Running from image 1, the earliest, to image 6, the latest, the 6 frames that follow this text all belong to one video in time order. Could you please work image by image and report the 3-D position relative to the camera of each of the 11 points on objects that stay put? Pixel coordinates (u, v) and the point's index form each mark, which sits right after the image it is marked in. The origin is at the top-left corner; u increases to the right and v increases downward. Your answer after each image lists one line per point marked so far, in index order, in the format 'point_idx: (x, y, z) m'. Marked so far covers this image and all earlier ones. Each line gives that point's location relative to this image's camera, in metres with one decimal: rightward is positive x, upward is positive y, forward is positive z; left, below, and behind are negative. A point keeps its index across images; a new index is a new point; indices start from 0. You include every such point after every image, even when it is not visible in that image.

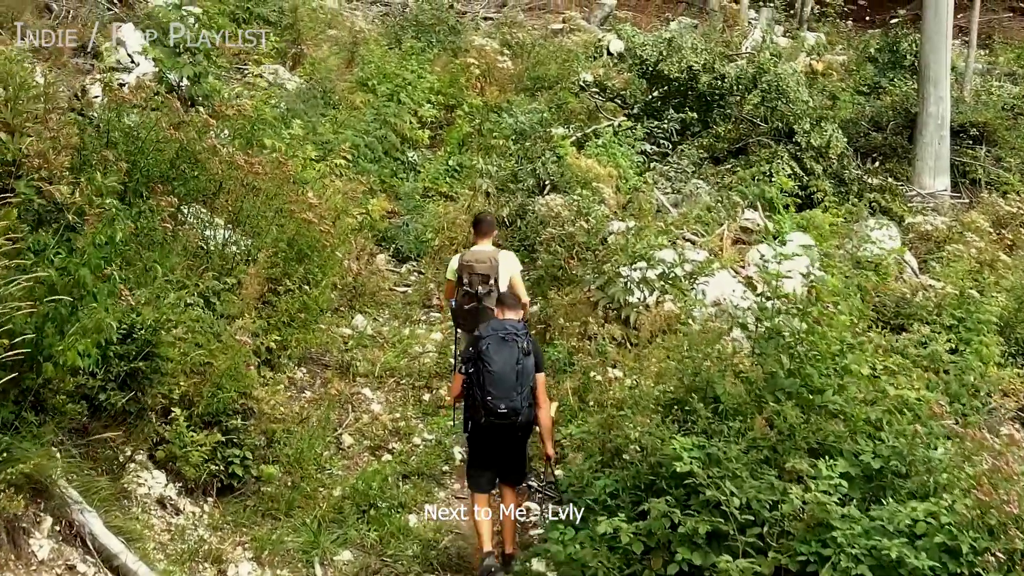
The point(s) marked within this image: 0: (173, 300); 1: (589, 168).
0: (-2.1, -0.1, +4.8) m
1: (+0.8, +1.2, +7.9) m
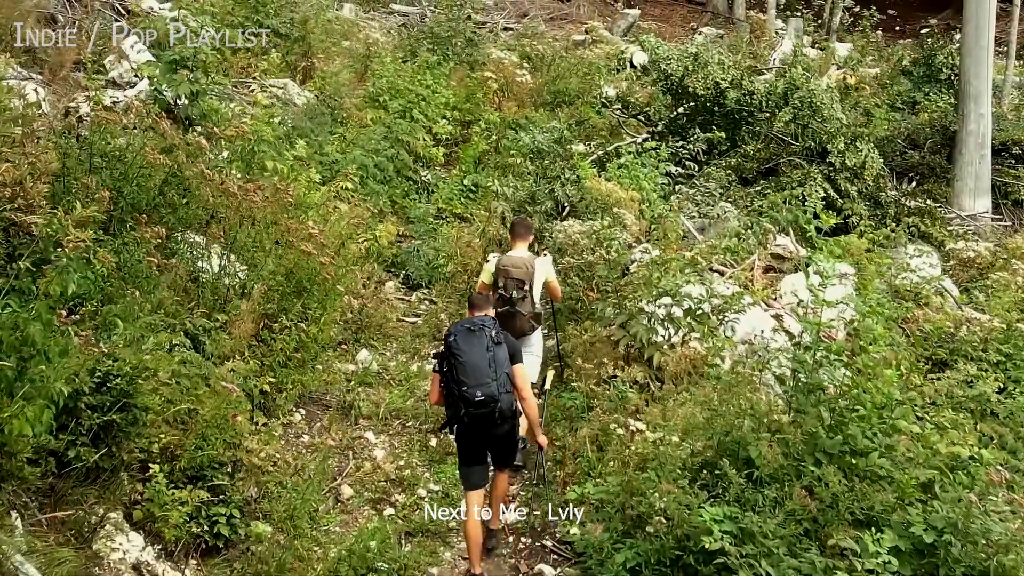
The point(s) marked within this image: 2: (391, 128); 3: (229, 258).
0: (-2.0, -0.3, +4.4) m
1: (+0.9, +0.9, +7.4) m
2: (-1.3, +1.7, +8.5) m
3: (-1.9, +0.2, +5.4) m
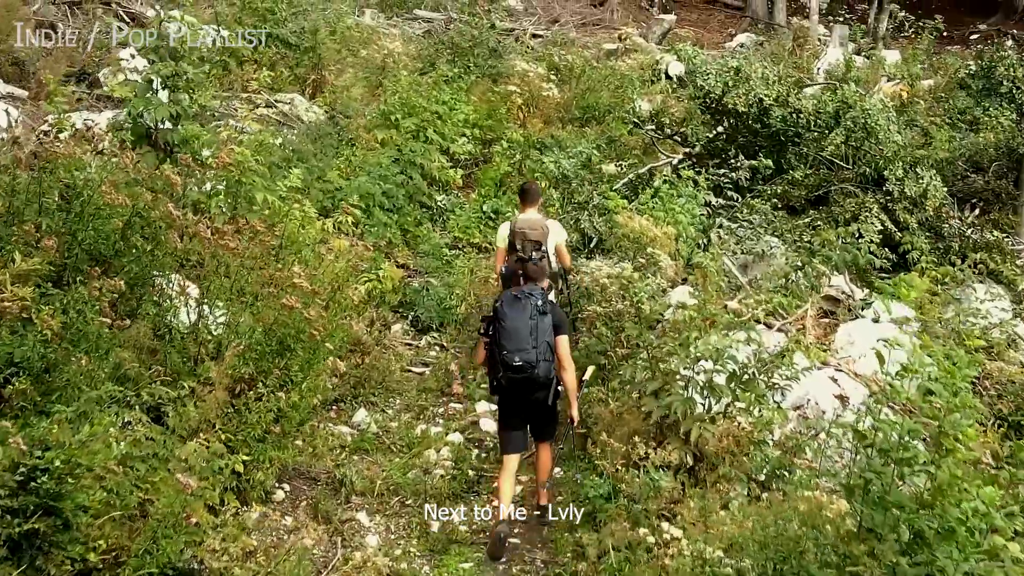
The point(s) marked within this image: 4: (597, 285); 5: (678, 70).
0: (-2.0, -0.7, +3.8) m
1: (+1.1, +0.5, +6.6) m
2: (-1.1, +1.4, +7.8) m
3: (-1.8, -0.1, +4.8) m
4: (+0.6, 0.0, +5.8) m
5: (+2.3, +3.0, +11.0) m
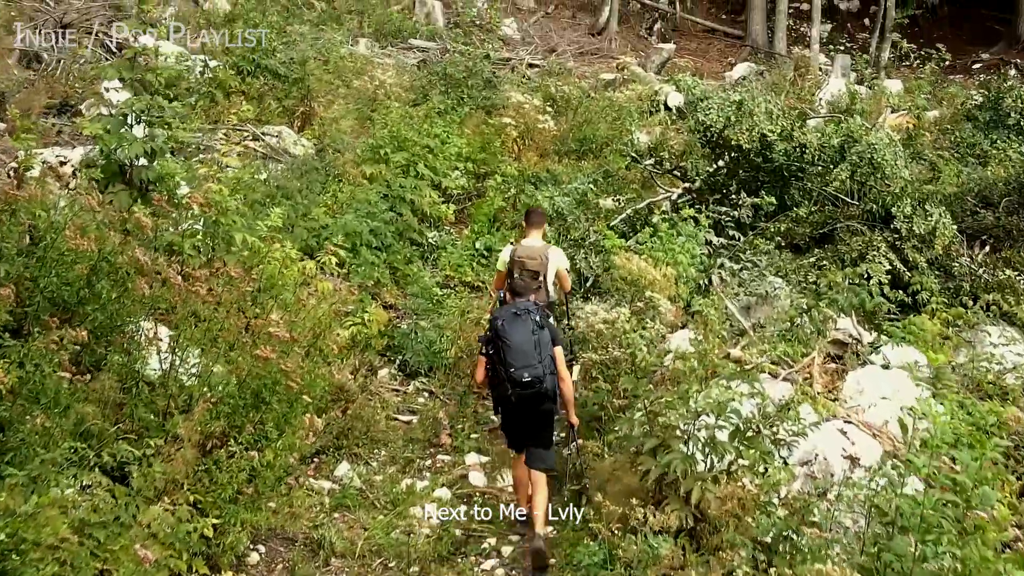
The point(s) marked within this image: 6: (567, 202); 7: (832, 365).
0: (-2.0, -0.9, +3.5) m
1: (+1.0, +0.2, +6.4) m
2: (-1.1, +1.0, +7.6) m
3: (-1.9, -0.4, +4.5) m
4: (+0.6, -0.3, +5.5) m
5: (+2.2, +2.5, +10.8) m
6: (+0.5, +0.8, +7.7) m
7: (+2.4, -0.6, +5.9) m
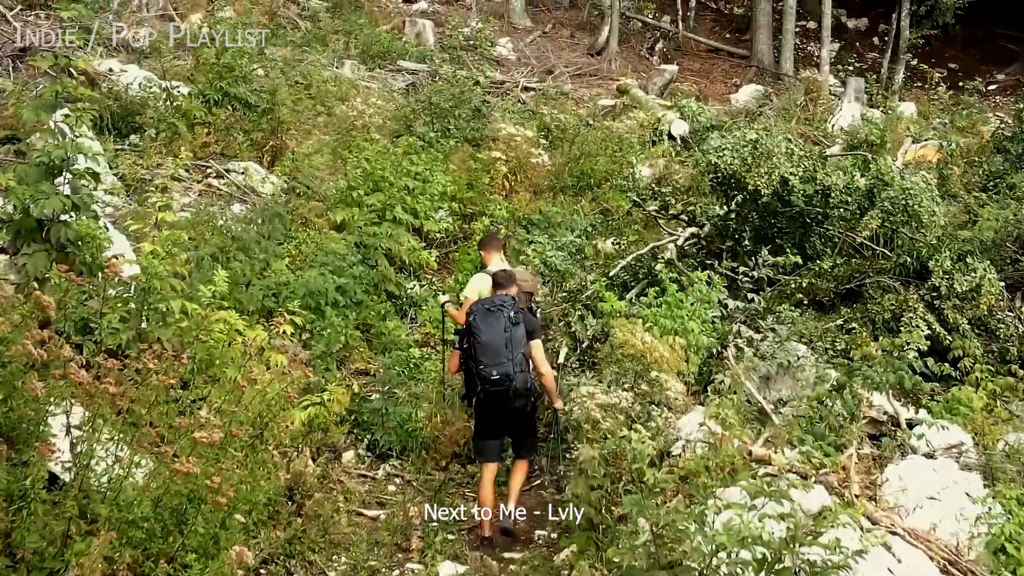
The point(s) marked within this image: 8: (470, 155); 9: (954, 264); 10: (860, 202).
0: (-2.1, -1.3, +2.6) m
1: (+0.9, -0.3, +5.6) m
2: (-1.2, +0.5, +6.8) m
3: (-2.0, -0.8, +3.6) m
4: (+0.5, -0.8, +4.7) m
5: (+2.1, +2.0, +10.1) m
6: (+0.4, +0.3, +6.8) m
7: (+2.3, -1.1, +5.1) m
8: (-0.4, +1.4, +8.6) m
9: (+3.6, +0.2, +6.6) m
10: (+3.0, +0.8, +6.9) m
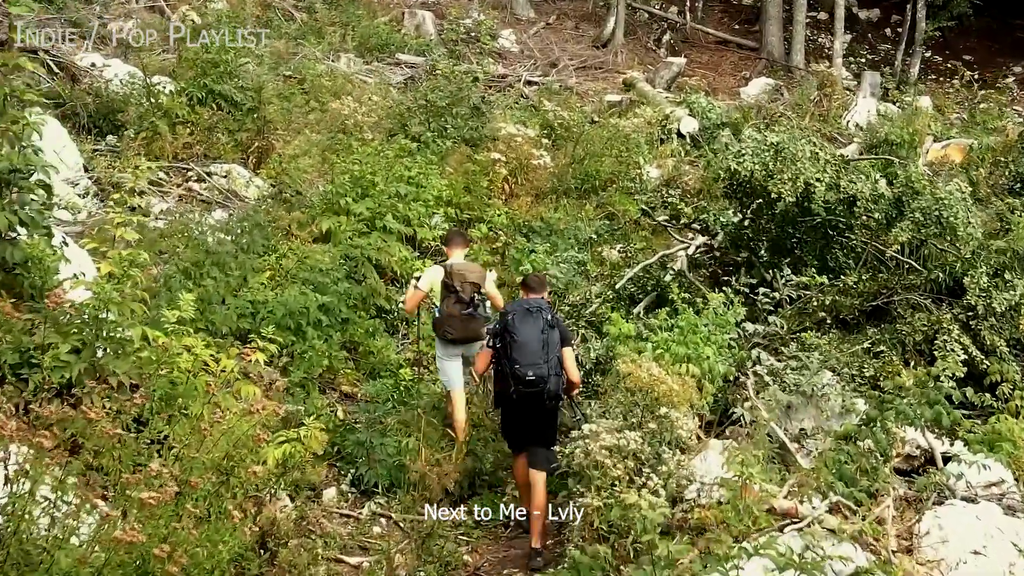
0: (-2.2, -1.5, +2.2) m
1: (+0.9, -0.4, +5.1) m
2: (-1.2, +0.4, +6.3) m
3: (-2.0, -1.0, +3.2) m
4: (+0.4, -0.9, +4.2) m
5: (+2.2, +1.9, +9.5) m
6: (+0.4, +0.2, +6.4) m
7: (+2.2, -1.2, +4.6) m
8: (-0.4, +1.3, +8.1) m
9: (+3.6, +0.1, +6.1) m
10: (+3.0, +0.6, +6.4) m
